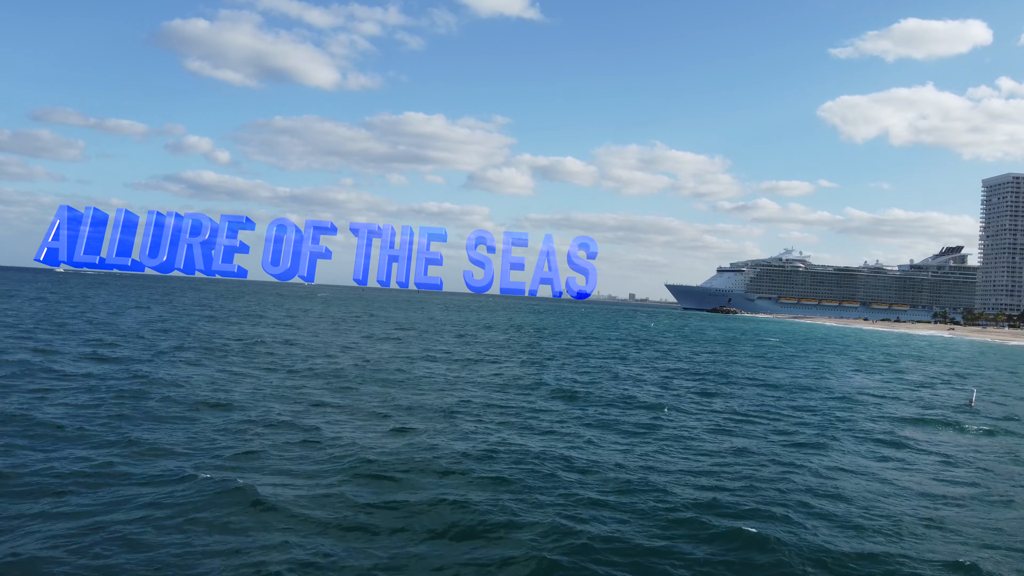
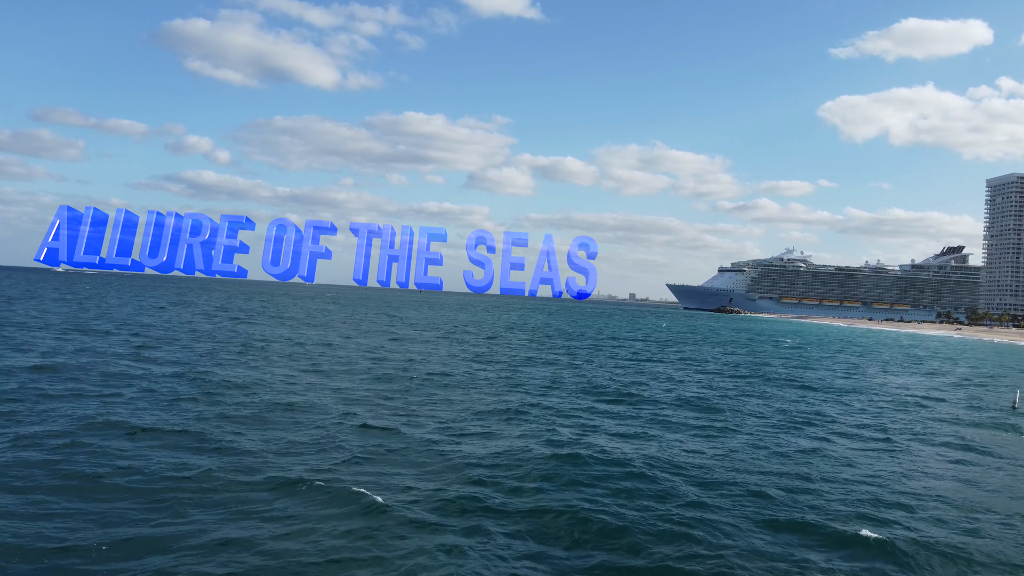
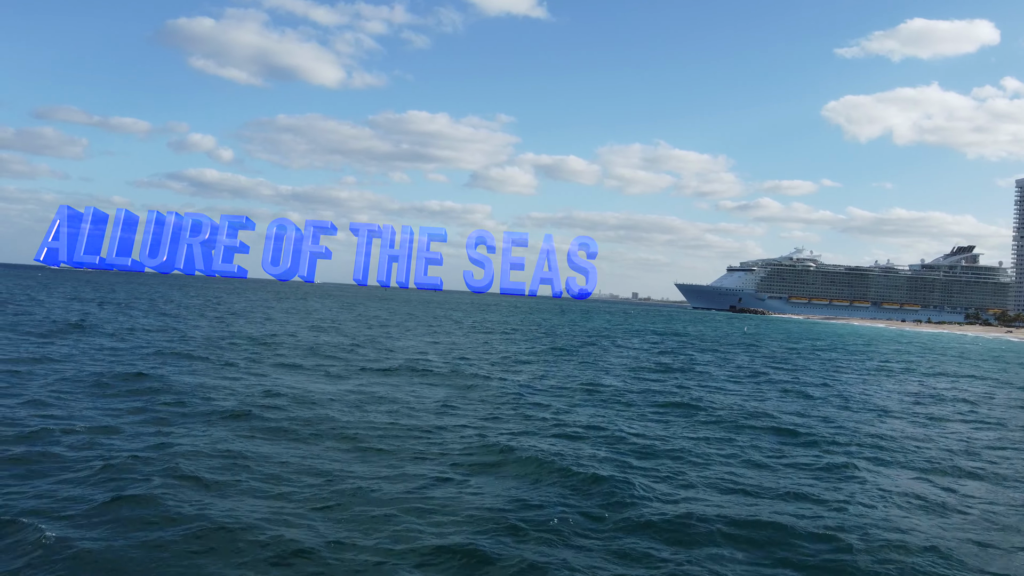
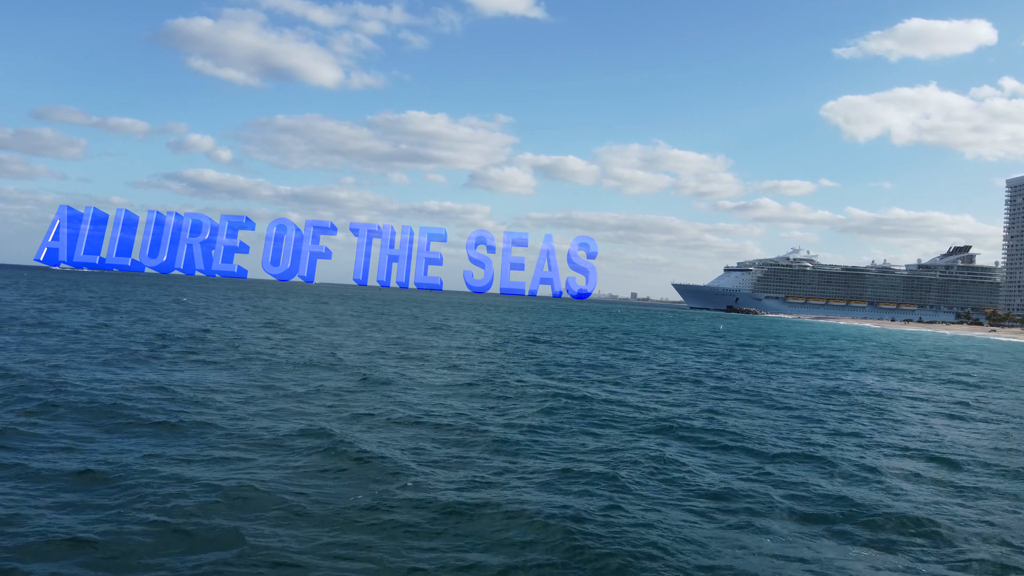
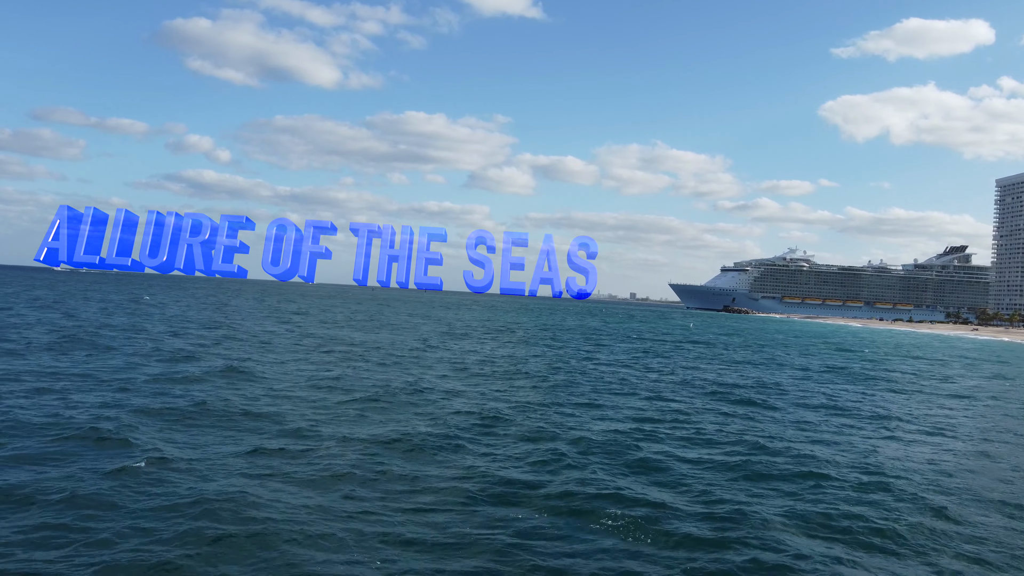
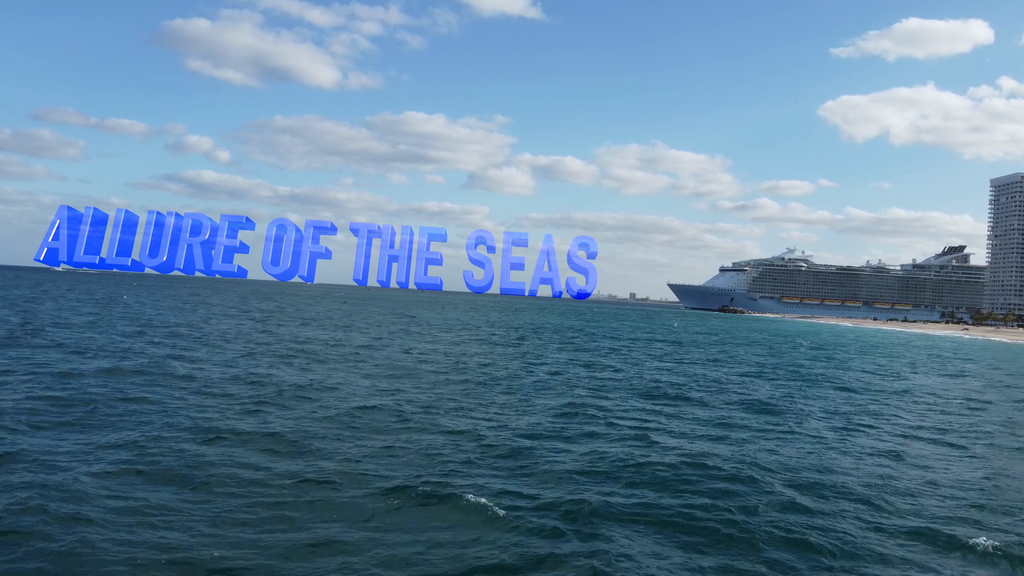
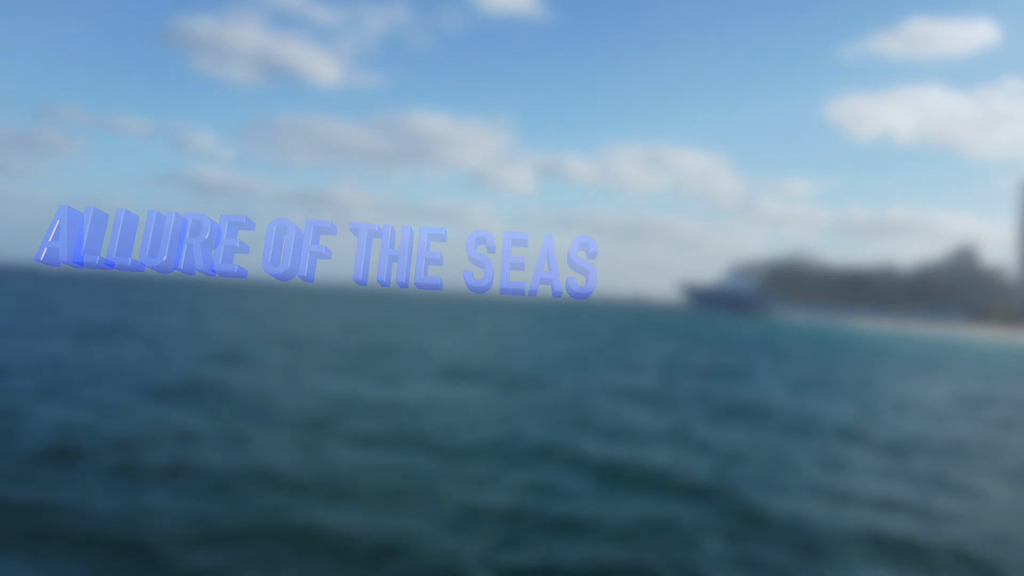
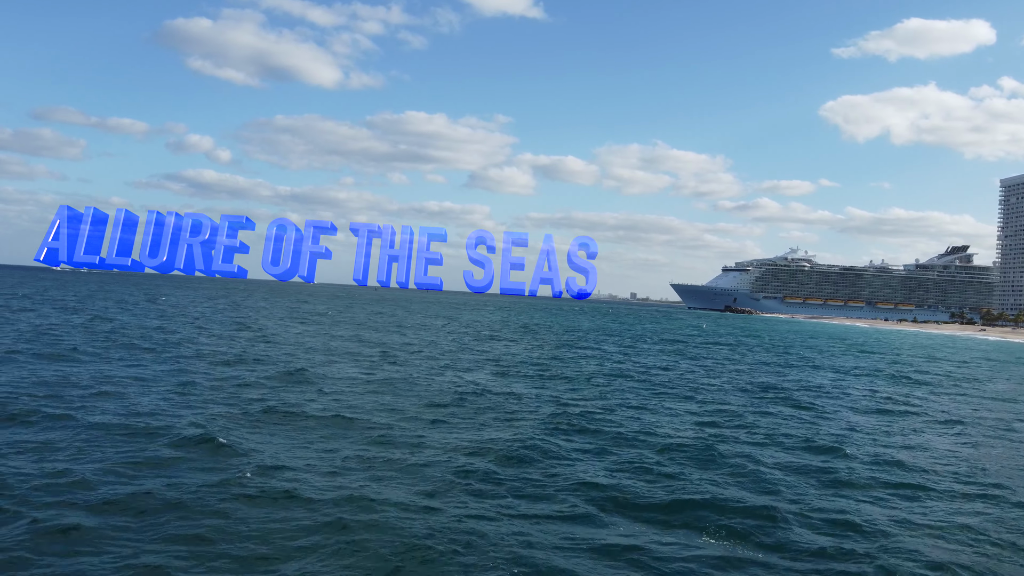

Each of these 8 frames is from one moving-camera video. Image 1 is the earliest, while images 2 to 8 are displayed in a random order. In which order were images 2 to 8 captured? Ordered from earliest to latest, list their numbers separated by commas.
2, 6, 5, 8, 4, 3, 7
